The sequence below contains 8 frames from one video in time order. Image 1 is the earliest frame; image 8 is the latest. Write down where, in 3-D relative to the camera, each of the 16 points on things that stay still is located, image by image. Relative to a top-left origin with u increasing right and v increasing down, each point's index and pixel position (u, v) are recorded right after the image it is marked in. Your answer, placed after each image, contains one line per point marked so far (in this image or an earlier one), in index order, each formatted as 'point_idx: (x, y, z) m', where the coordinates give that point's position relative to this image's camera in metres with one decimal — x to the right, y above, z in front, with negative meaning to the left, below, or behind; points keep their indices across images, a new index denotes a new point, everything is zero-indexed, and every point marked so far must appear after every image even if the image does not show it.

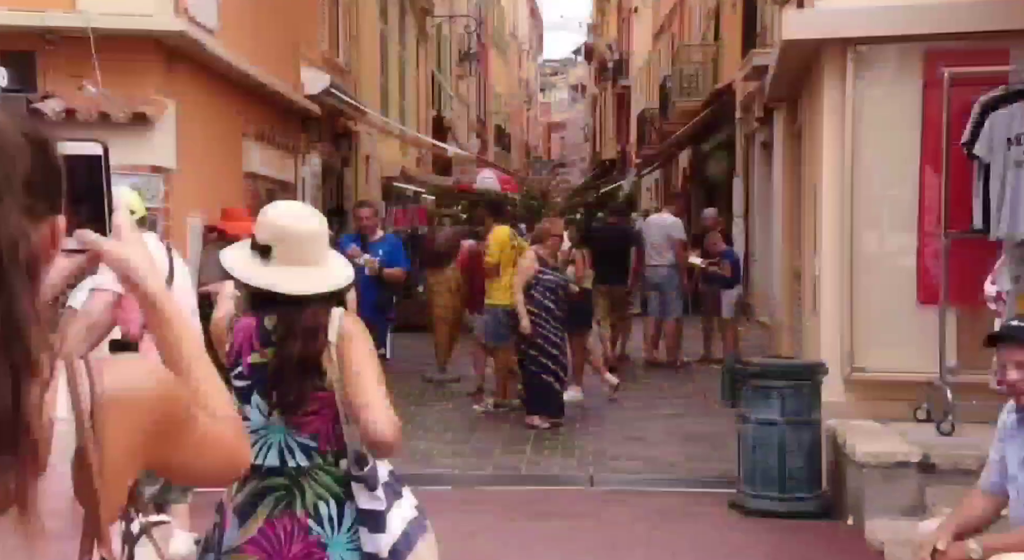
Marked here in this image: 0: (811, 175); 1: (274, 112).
0: (+2.1, +0.7, +9.3) m
1: (-2.1, +1.5, +11.6) m
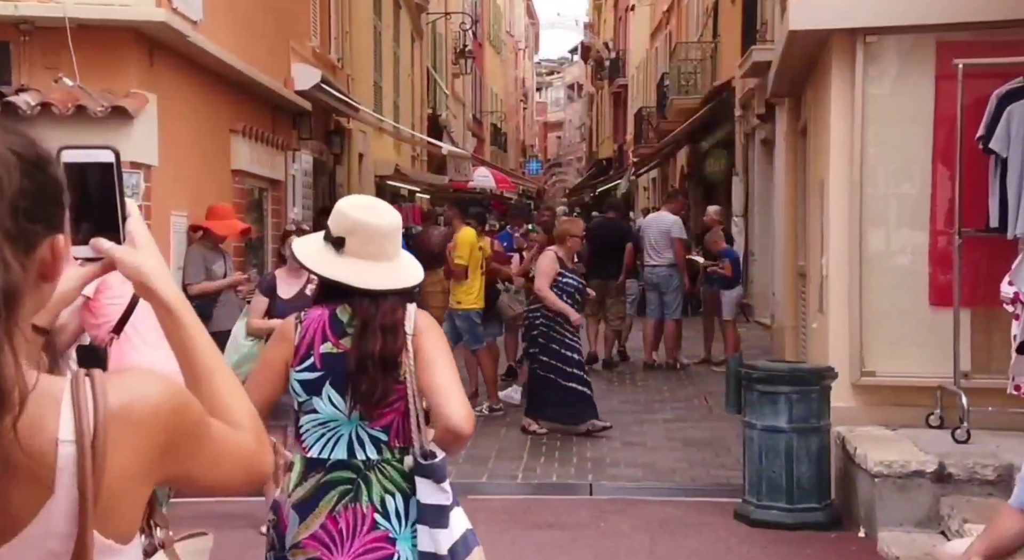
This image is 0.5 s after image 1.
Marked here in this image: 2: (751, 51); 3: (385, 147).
0: (+2.1, +0.7, +9.0) m
1: (-2.1, +1.5, +11.3) m
2: (+3.2, +3.0, +17.4) m
3: (-1.9, +2.0, +19.7) m
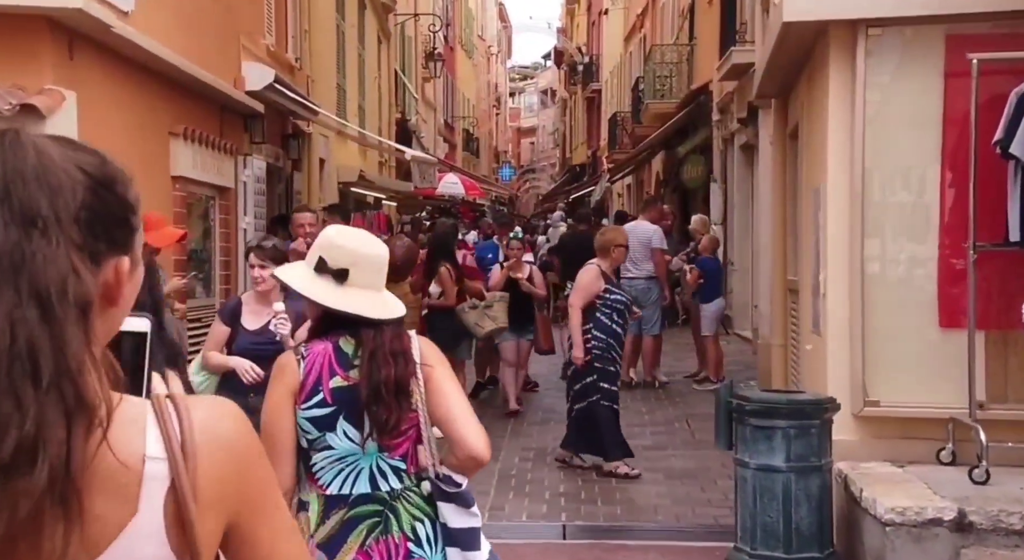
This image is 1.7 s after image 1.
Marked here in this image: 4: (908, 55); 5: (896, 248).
0: (+1.9, +0.6, +8.3) m
1: (-2.4, +1.4, +10.5) m
2: (+2.8, +2.9, +16.7) m
3: (-2.4, +1.8, +18.9) m
4: (+2.2, +1.2, +7.2) m
5: (+2.1, +0.2, +7.3) m
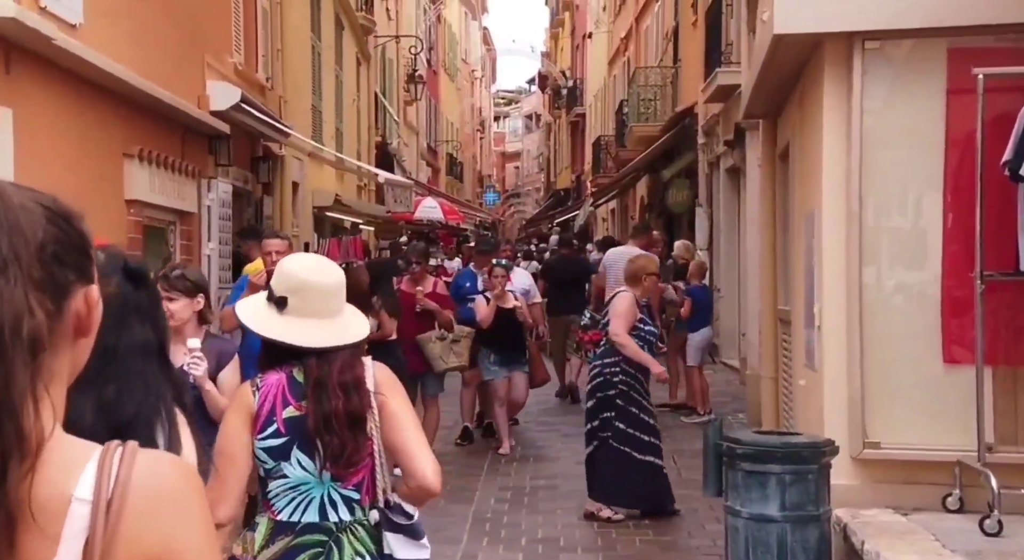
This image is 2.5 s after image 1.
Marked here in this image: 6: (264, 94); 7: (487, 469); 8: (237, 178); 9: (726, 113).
0: (+1.7, +0.5, +7.8) m
1: (-2.6, +1.1, +10.0) m
2: (+2.5, +2.5, +16.2) m
3: (-2.6, +1.5, +18.4) m
4: (+2.0, +1.1, +6.7) m
5: (+2.0, 0.0, +6.8) m
6: (-2.6, +2.0, +13.9) m
7: (-0.2, -1.4, +9.9) m
8: (-2.5, +0.9, +12.0) m
9: (+2.7, +2.1, +16.8) m
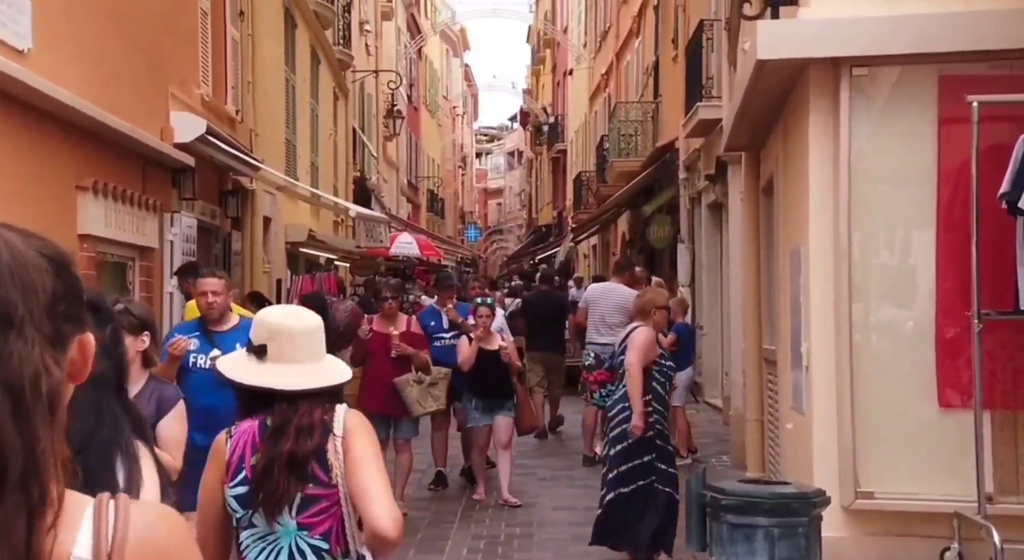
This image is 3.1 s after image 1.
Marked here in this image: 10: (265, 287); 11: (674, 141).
0: (+1.6, +0.2, +7.4) m
1: (-2.8, +0.9, +9.6) m
2: (+2.2, +2.1, +16.0) m
3: (-2.9, +0.9, +18.0) m
4: (+1.9, +0.9, +6.4) m
5: (+1.8, -0.2, +6.4) m
6: (-2.9, +1.6, +13.5) m
7: (-0.4, -1.7, +9.4) m
8: (-2.8, +0.6, +11.6) m
9: (+2.5, +1.7, +16.5) m
10: (-2.9, -0.1, +15.2) m
11: (+2.5, +2.1, +20.0) m
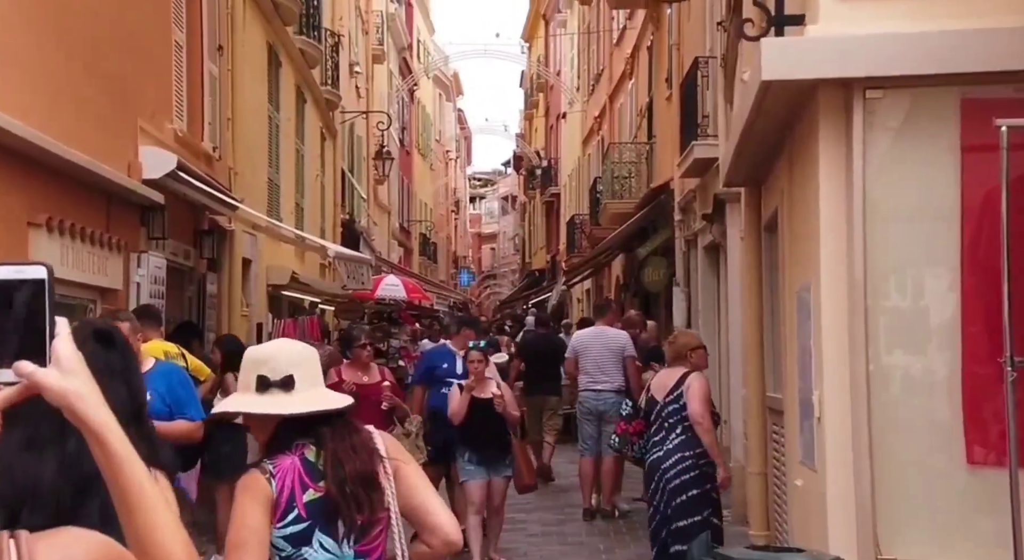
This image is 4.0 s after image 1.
0: (+1.5, 0.0, +6.9) m
1: (-2.9, +0.6, +9.0) m
2: (+2.1, +1.6, +15.5) m
3: (-3.1, +0.4, +17.4) m
4: (+1.8, +0.7, +5.9) m
5: (+1.7, -0.4, +5.8) m
6: (-3.0, +1.2, +12.9) m
7: (-0.5, -2.0, +8.8) m
8: (-2.9, +0.2, +11.1) m
9: (+2.3, +1.1, +16.0) m
10: (-3.0, -0.6, +14.5) m
11: (+2.3, +1.5, +19.5) m
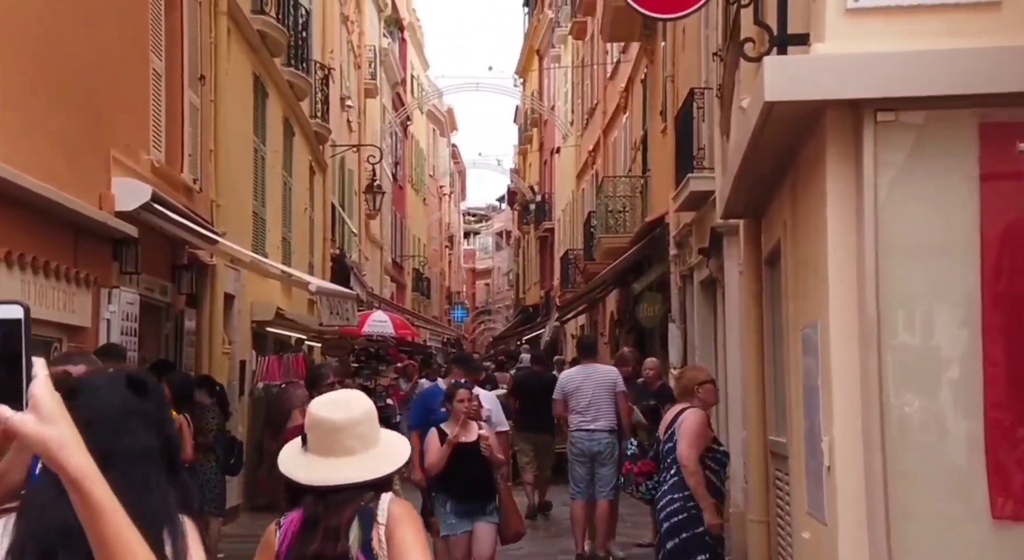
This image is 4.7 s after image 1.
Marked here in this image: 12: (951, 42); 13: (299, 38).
0: (+1.4, -0.2, +6.4) m
1: (-3.0, +0.3, +8.6) m
2: (+2.0, +1.2, +15.1) m
3: (-3.2, -0.1, +17.0) m
4: (+1.7, +0.5, +5.4) m
5: (+1.7, -0.5, +5.4) m
6: (-3.1, +0.8, +12.5) m
7: (-0.5, -2.2, +8.3) m
8: (-2.9, -0.1, +10.6) m
9: (+2.2, +0.7, +15.6) m
10: (-3.1, -1.0, +14.1) m
11: (+2.2, +0.9, +19.1) m
12: (+1.9, +1.0, +5.5) m
13: (-3.2, +3.7, +19.7) m
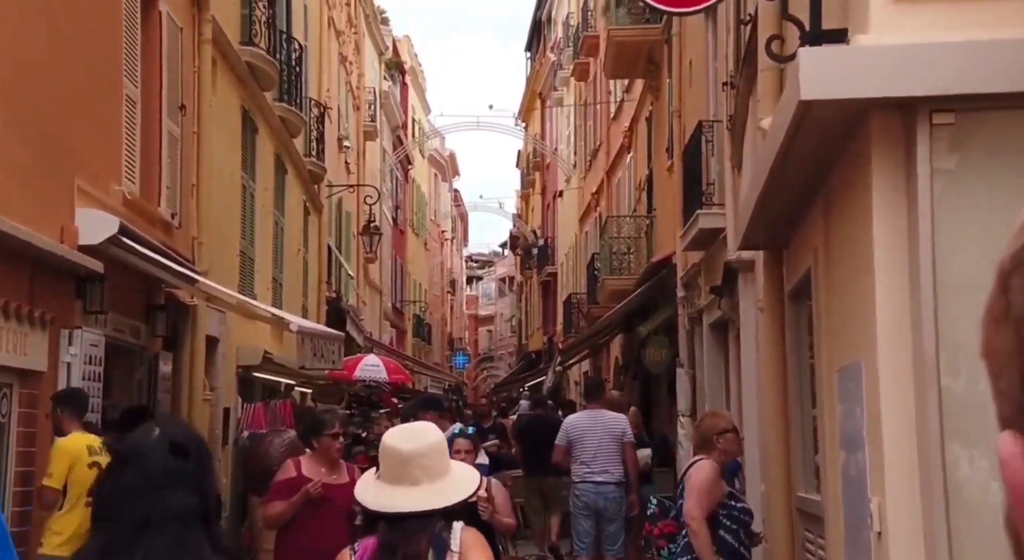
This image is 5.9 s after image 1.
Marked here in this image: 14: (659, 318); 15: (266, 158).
0: (+1.4, -0.3, +5.6) m
1: (-3.0, +0.1, +7.8) m
2: (+2.0, +0.7, +14.3) m
3: (-3.2, -0.6, +16.2) m
4: (+1.7, +0.4, +4.7) m
5: (+1.7, -0.6, +4.6) m
6: (-3.1, +0.4, +11.8) m
7: (-0.6, -2.4, +7.4) m
8: (-3.0, -0.4, +9.8) m
9: (+2.2, +0.2, +14.8) m
10: (-3.1, -1.4, +13.3) m
11: (+2.2, +0.3, +18.3) m
12: (+1.8, +0.9, +4.7) m
13: (-3.2, +3.0, +19.1) m
14: (+2.2, -0.6, +19.6) m
15: (-3.3, +1.6, +17.6) m
